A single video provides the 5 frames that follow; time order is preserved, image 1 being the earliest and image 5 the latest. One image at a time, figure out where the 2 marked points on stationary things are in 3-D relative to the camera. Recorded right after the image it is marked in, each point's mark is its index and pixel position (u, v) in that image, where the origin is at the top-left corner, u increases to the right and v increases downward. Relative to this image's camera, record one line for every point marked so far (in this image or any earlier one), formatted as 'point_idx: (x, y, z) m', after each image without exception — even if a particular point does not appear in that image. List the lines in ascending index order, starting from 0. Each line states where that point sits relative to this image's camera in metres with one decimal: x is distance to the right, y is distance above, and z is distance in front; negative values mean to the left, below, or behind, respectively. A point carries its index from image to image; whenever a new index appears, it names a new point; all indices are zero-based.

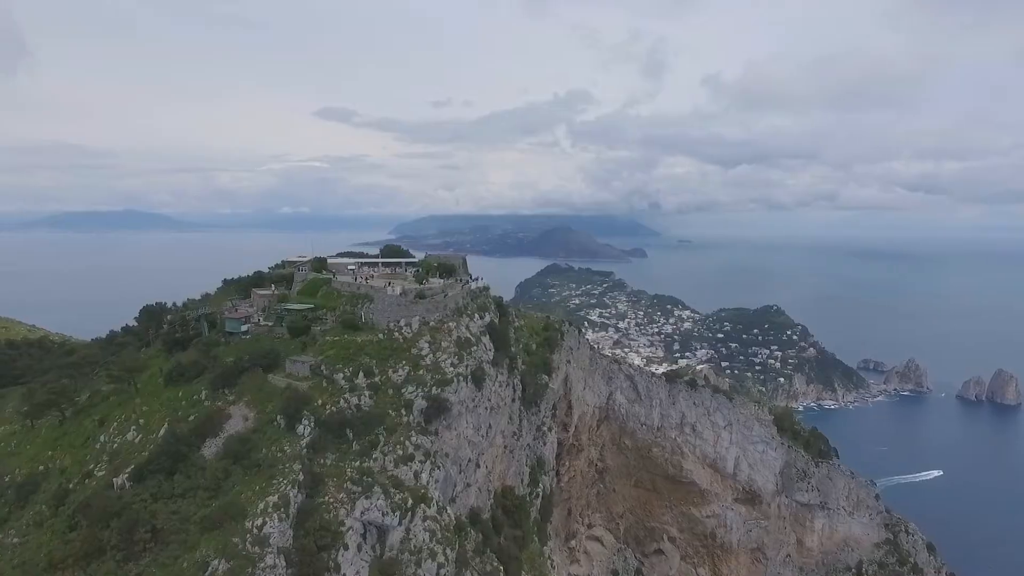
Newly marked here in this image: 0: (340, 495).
0: (-3.4, -4.2, +12.8) m
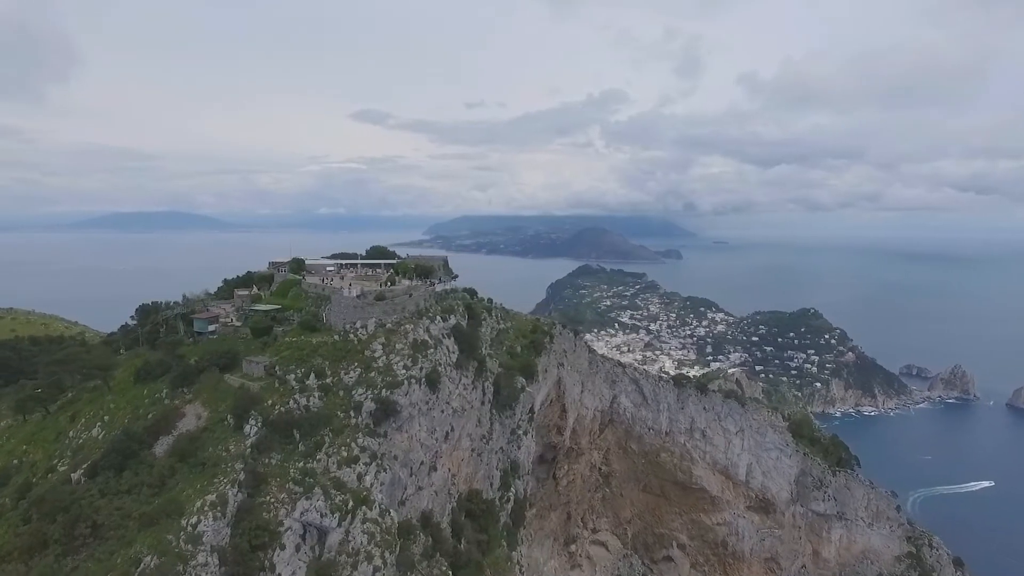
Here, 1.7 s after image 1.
0: (-4.7, -4.3, +12.9) m
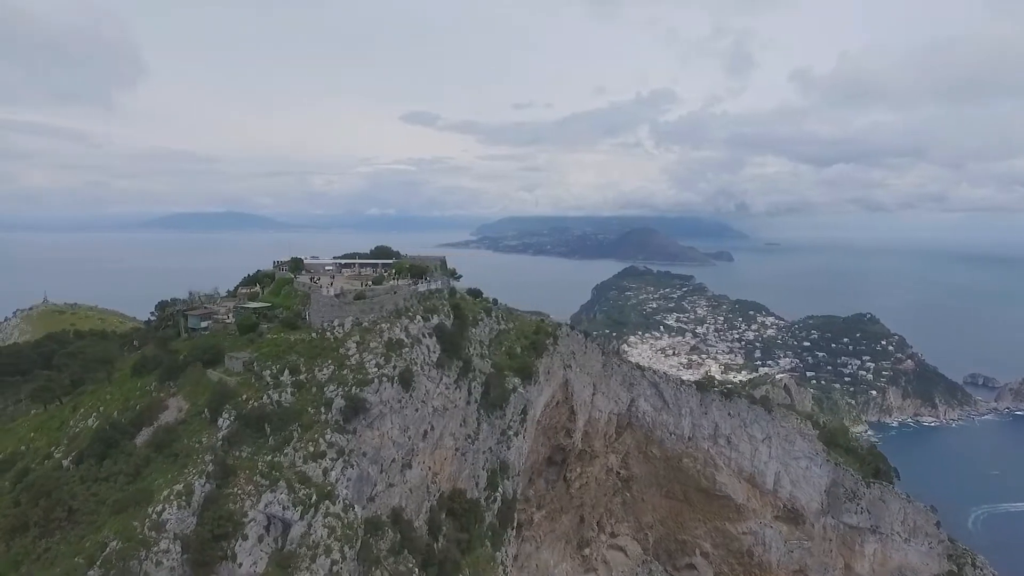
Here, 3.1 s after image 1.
0: (-5.6, -4.2, +13.3) m
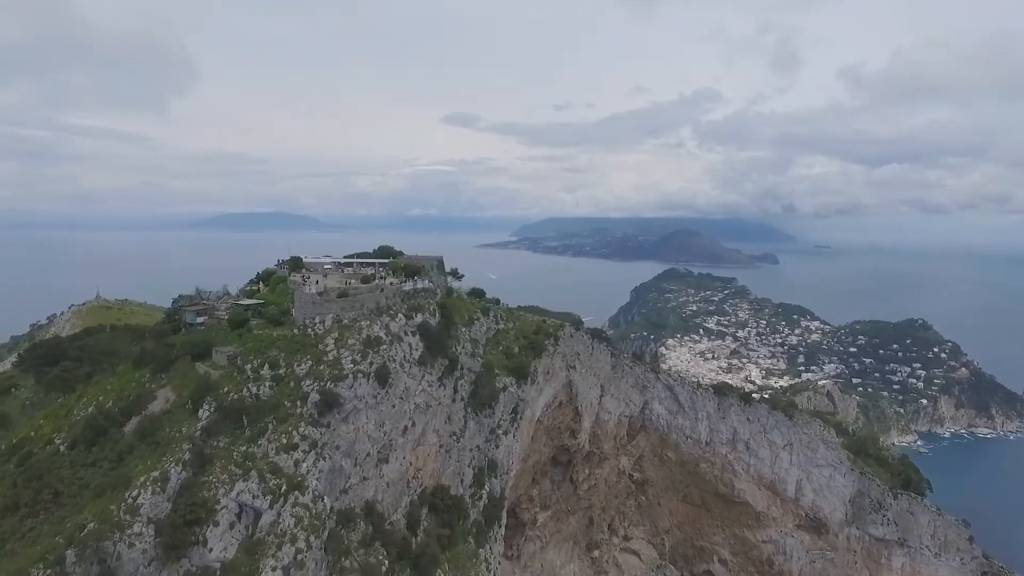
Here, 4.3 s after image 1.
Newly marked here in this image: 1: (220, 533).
0: (-6.4, -4.2, +13.8) m
1: (-6.2, -5.2, +13.2) m
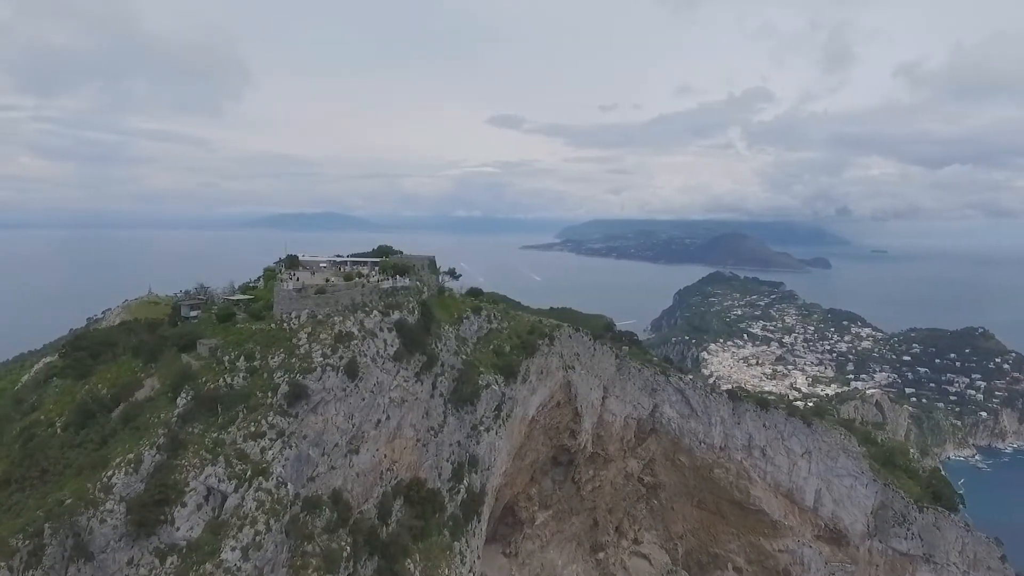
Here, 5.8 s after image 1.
0: (-7.6, -4.0, +14.7) m
1: (-7.4, -5.1, +14.1) m
